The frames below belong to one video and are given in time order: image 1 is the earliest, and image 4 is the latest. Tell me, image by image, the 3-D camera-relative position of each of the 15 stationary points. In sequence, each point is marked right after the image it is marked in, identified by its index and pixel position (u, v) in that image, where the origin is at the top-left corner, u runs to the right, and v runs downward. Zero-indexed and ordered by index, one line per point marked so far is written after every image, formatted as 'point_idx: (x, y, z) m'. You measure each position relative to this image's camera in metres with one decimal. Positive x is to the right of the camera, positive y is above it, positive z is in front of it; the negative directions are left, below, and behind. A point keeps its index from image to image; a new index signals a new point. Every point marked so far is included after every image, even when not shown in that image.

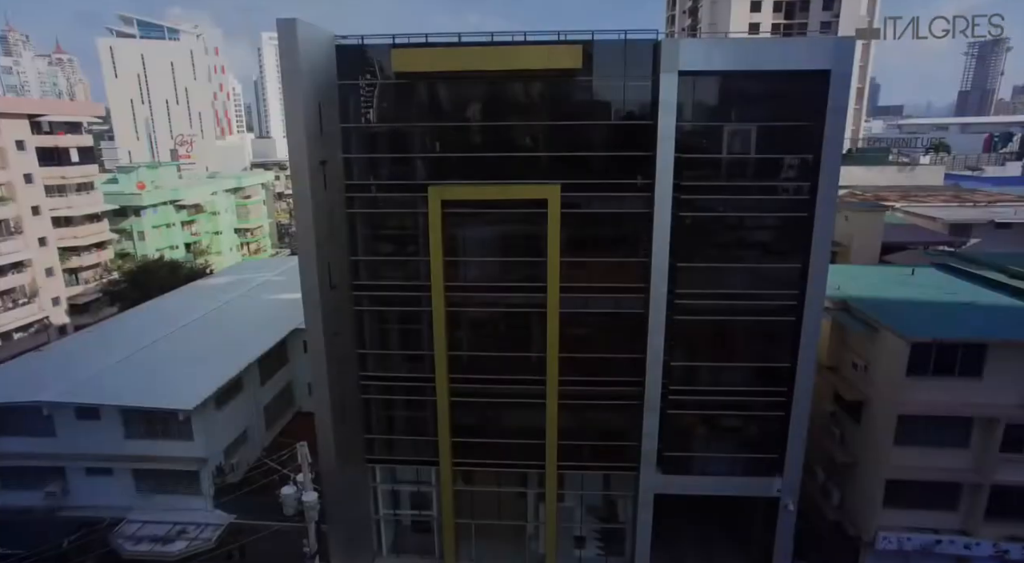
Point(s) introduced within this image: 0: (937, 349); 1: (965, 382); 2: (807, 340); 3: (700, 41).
0: (+12.1, -1.9, +17.3) m
1: (+13.0, -2.9, +17.5) m
2: (+8.5, -1.7, +17.7) m
3: (+4.8, +6.3, +16.0) m
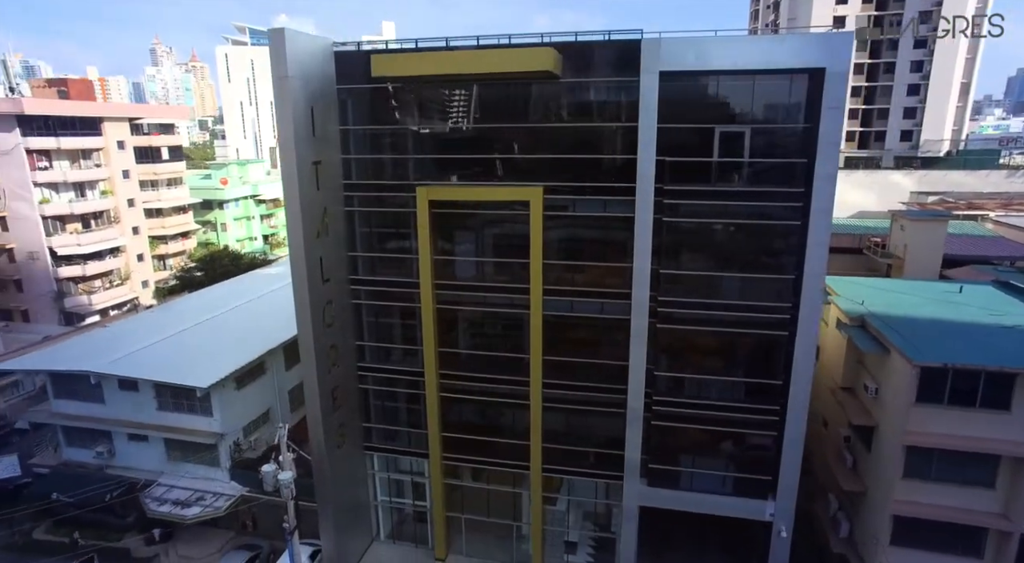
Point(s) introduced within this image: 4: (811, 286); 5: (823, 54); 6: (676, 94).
0: (+11.3, -2.4, +15.6) m
1: (+12.2, -3.4, +15.7) m
2: (+7.8, -2.1, +16.5) m
3: (+4.2, +6.1, +15.4) m
4: (+7.8, -0.1, +16.3) m
5: (+7.5, +5.5, +14.8) m
6: (+4.3, +4.9, +16.1) m
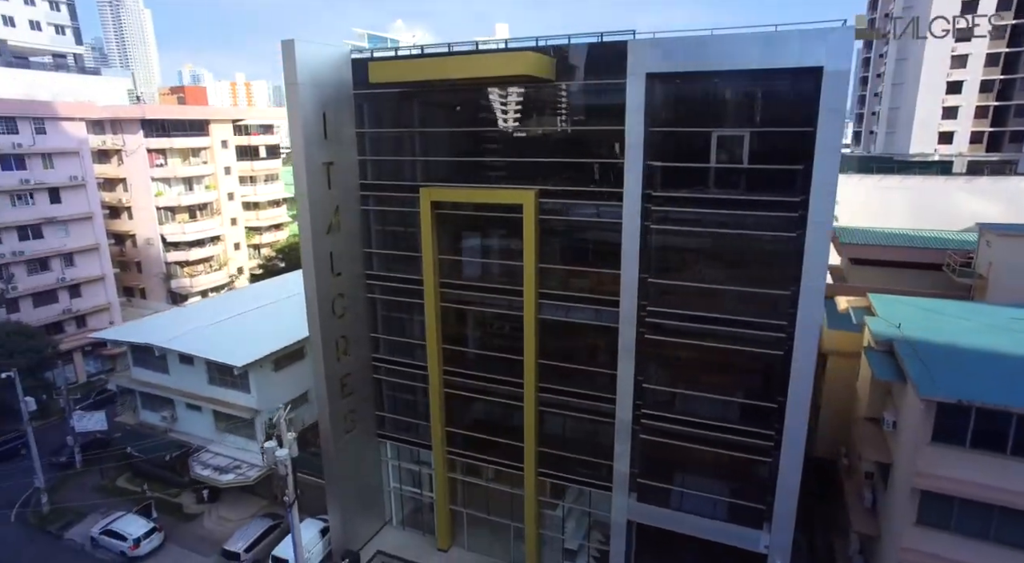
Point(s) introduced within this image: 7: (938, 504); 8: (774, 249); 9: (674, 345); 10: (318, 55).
0: (+10.4, -3.0, +13.7) m
1: (+11.2, -4.1, +13.5) m
2: (+7.2, -2.5, +15.2) m
3: (+3.8, +5.9, +14.7) m
4: (+7.2, -0.5, +14.9) m
5: (+6.9, +5.1, +13.6) m
6: (+3.9, +4.7, +15.4) m
7: (+10.1, -5.2, +14.4) m
8: (+6.6, +0.8, +15.1) m
9: (+4.5, -1.7, +16.6) m
10: (-5.6, +6.5, +17.6) m
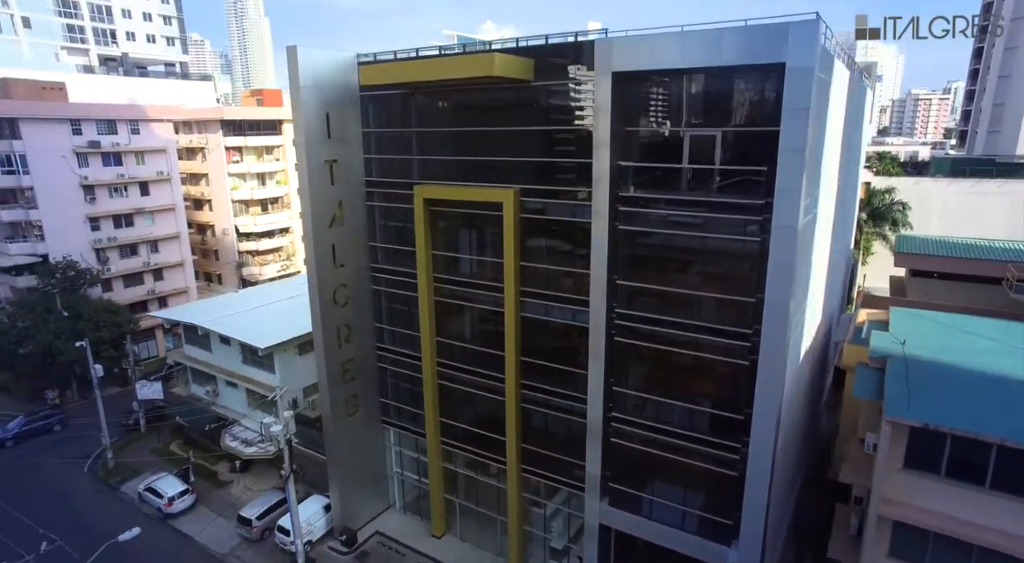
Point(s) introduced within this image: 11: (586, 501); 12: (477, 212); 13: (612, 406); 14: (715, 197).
0: (+9.0, -3.3, +12.4) m
1: (+9.7, -4.4, +12.2) m
2: (+6.1, -2.7, +14.5) m
3: (+3.0, +5.8, +14.5) m
4: (+6.1, -0.7, +14.2) m
5: (+5.8, +4.9, +12.8) m
6: (+3.1, +4.6, +15.1) m
7: (+8.7, -5.5, +13.2) m
8: (+5.5, +0.7, +14.4) m
9: (+3.6, -1.8, +16.3) m
10: (-5.8, +6.8, +18.8) m
11: (+2.3, -6.5, +18.1) m
12: (-1.9, +2.3, +19.4) m
13: (+2.9, -3.5, +17.2) m
14: (+4.9, +2.0, +14.5) m
